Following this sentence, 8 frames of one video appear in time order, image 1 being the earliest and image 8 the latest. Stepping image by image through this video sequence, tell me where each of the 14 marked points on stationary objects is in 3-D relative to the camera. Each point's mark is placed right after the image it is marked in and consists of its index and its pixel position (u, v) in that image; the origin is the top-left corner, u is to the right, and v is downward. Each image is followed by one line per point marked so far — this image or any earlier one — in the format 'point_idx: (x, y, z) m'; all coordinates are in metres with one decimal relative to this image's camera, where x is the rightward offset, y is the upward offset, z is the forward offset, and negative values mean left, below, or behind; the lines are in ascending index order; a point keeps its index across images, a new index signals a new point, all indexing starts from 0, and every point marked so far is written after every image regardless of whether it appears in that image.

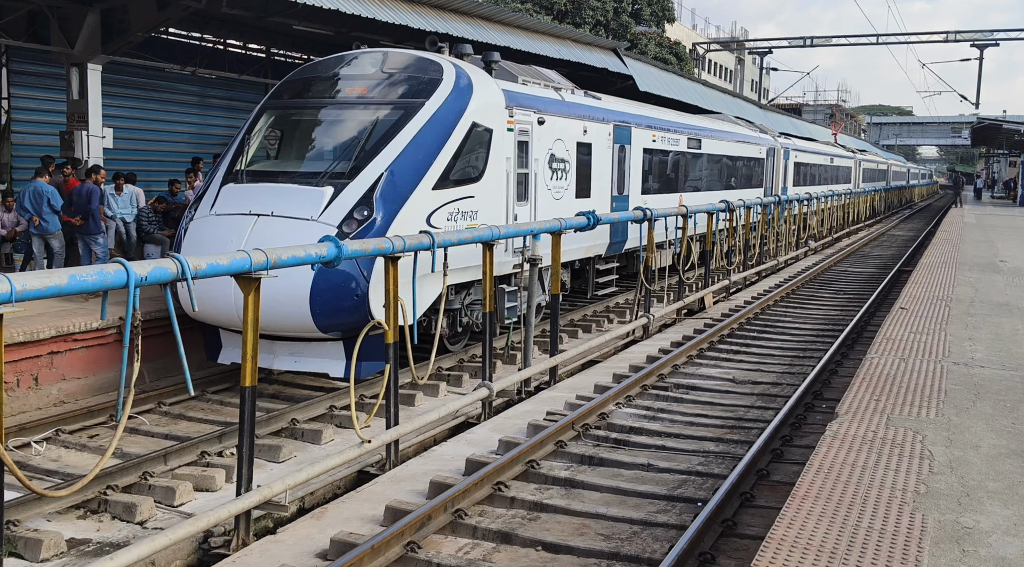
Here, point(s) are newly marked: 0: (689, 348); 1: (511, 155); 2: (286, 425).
0: (+1.8, -0.7, +11.2) m
1: (0.0, +1.3, +11.0) m
2: (-1.7, -1.1, +8.4) m
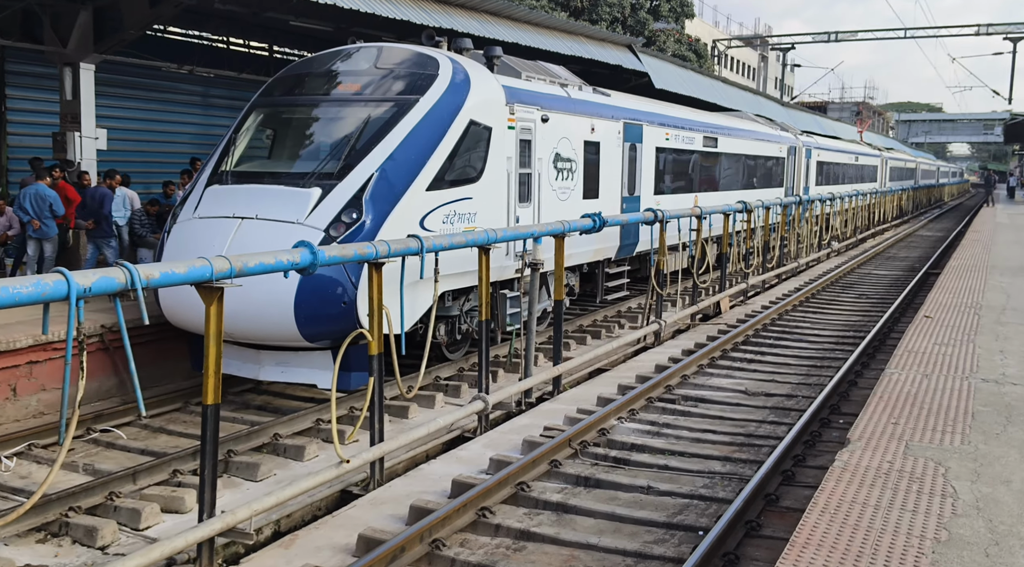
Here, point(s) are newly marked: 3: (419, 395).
0: (+1.8, -0.7, +10.7) m
1: (0.0, +1.2, +10.5) m
2: (-1.8, -1.1, +8.0) m
3: (-0.8, -1.0, +9.8) m
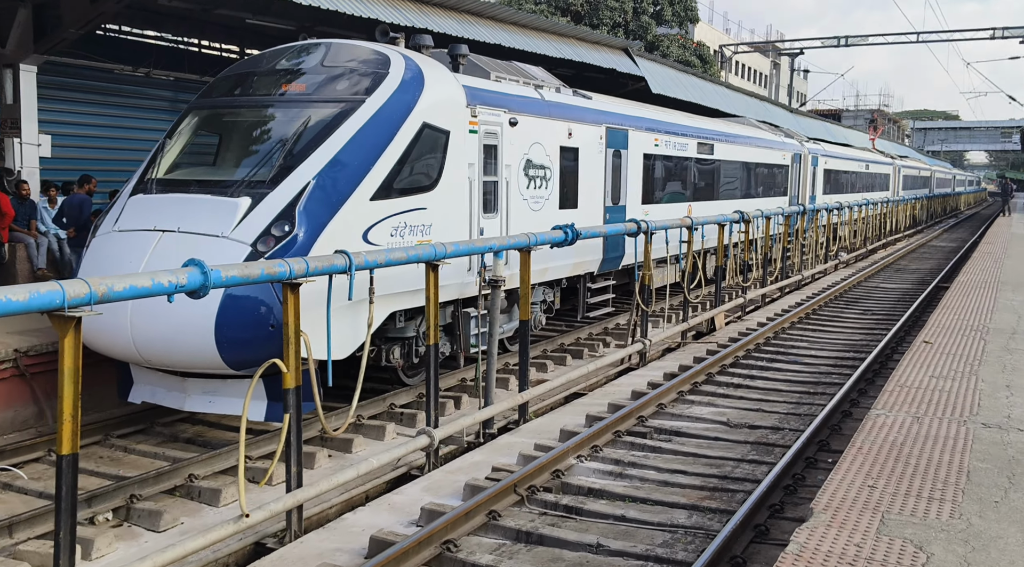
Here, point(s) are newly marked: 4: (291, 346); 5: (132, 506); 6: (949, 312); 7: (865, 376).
0: (+1.5, -0.9, +9.8) m
1: (-0.3, +1.1, +9.7) m
2: (-2.1, -1.3, +7.1) m
3: (-1.2, -1.1, +8.9) m
4: (-1.3, -0.4, +6.2) m
5: (-2.3, -1.3, +6.7) m
6: (+4.8, -0.4, +12.2) m
7: (+3.4, -0.9, +10.6) m
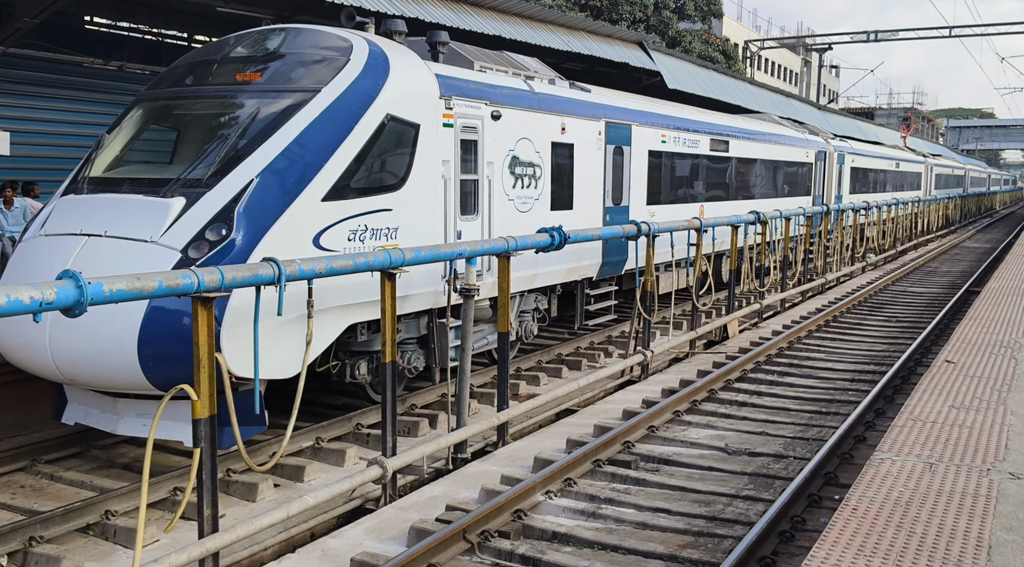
0: (+1.3, -1.0, +8.9) m
1: (-0.5, +1.0, +8.8) m
2: (-2.4, -1.3, +6.3) m
3: (-1.3, -1.2, +8.0) m
4: (-1.5, -0.4, +5.4) m
5: (-2.5, -1.4, +5.9) m
6: (+4.7, -0.4, +11.2) m
7: (+3.2, -0.9, +9.6) m
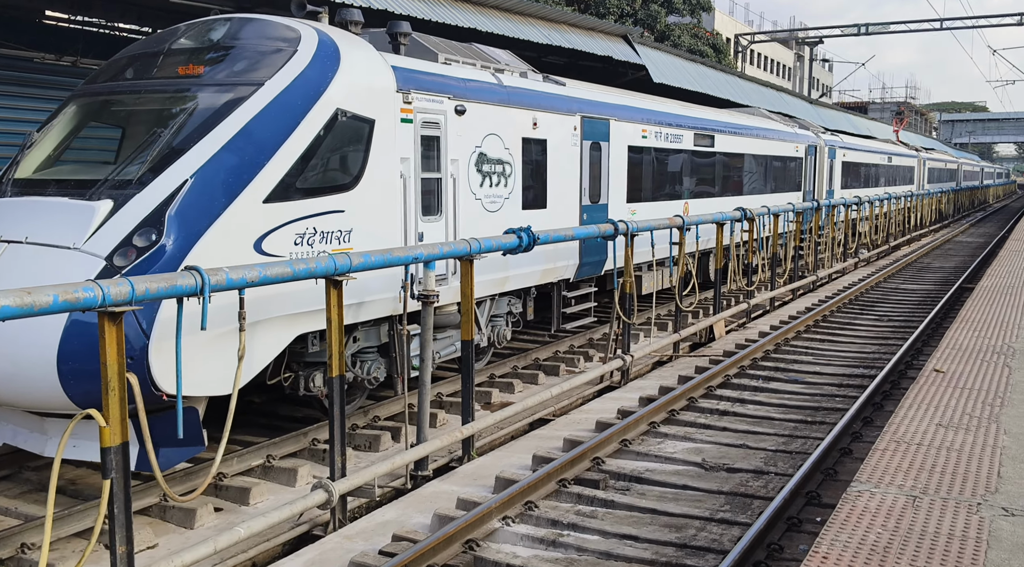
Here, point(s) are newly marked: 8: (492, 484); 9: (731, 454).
0: (+1.1, -1.0, +8.4) m
1: (-0.8, +1.0, +8.3) m
2: (-2.6, -1.4, +5.8) m
3: (-1.6, -1.3, +7.5) m
4: (-1.8, -0.5, +4.9) m
5: (-2.8, -1.5, +5.3) m
6: (+4.4, -0.4, +10.6) m
7: (+3.0, -1.0, +9.1) m
8: (-0.1, -1.2, +6.8) m
9: (+1.5, -1.2, +7.6) m
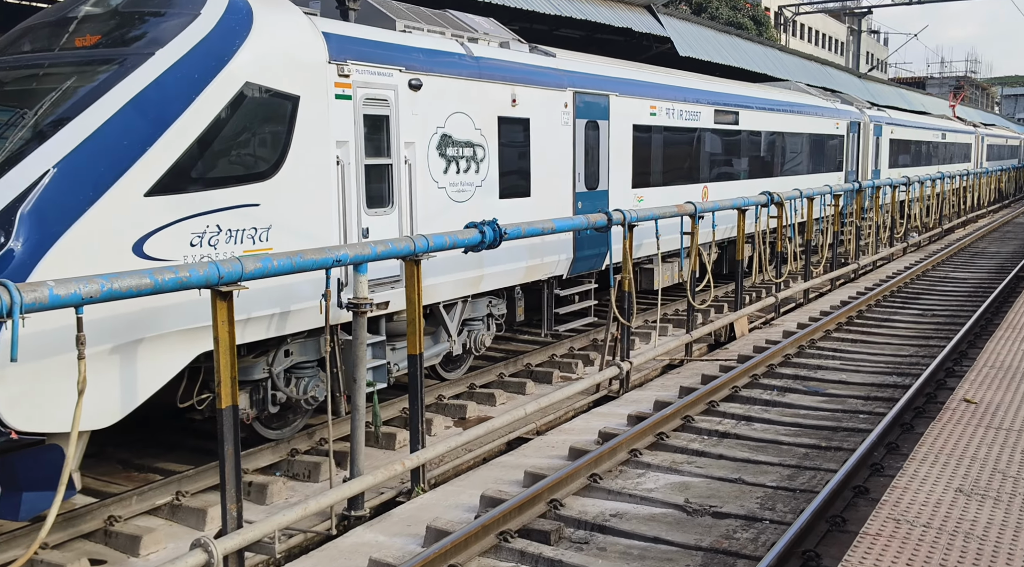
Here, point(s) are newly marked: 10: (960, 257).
0: (+0.8, -1.0, +7.1) m
1: (-1.0, +0.9, +7.1) m
2: (-3.0, -1.5, +4.7) m
3: (-1.9, -1.3, +6.4) m
4: (-2.2, -0.6, +3.8) m
5: (-3.2, -1.6, +4.3) m
6: (+4.3, -0.4, +9.2) m
7: (+2.7, -0.9, +7.8) m
8: (-0.5, -1.3, +5.7) m
9: (+1.2, -1.2, +6.3) m
10: (+7.7, +0.5, +19.2) m
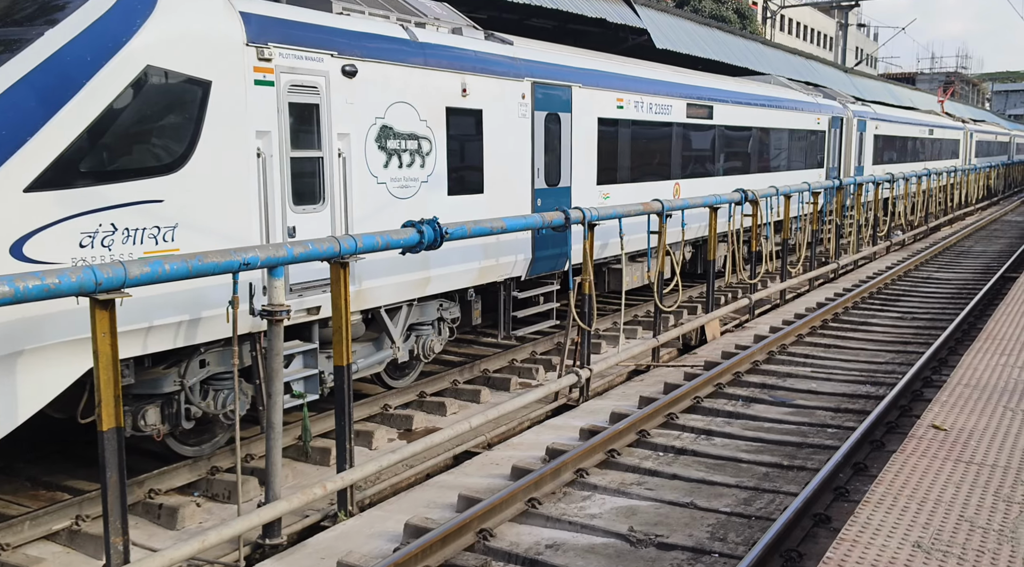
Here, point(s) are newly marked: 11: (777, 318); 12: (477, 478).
0: (+0.4, -1.0, +6.6) m
1: (-1.4, +0.9, +6.5) m
2: (-3.3, -1.5, +4.1) m
3: (-2.3, -1.3, +5.8) m
4: (-2.5, -0.6, +3.2) m
5: (-3.5, -1.6, +3.7) m
6: (+3.9, -0.4, +8.7) m
7: (+2.4, -1.0, +7.2) m
8: (-0.8, -1.3, +5.1) m
9: (+0.8, -1.2, +5.8) m
10: (+7.3, +0.5, +18.7) m
11: (+2.9, -0.4, +12.3) m
12: (-0.2, -1.2, +6.6) m
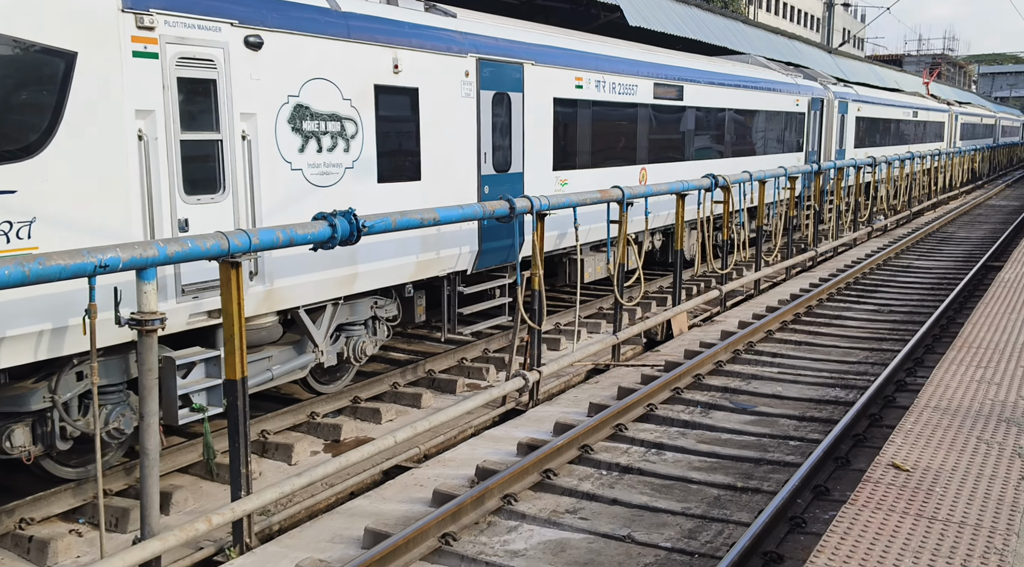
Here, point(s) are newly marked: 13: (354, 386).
0: (0.0, -1.0, +5.8) m
1: (-1.8, +0.9, +5.7) m
2: (-3.7, -1.6, +3.4) m
3: (-2.7, -1.3, +5.0) m
4: (-2.9, -0.7, +2.4) m
5: (-3.9, -1.6, +2.9) m
6: (+3.4, -0.4, +8.0) m
7: (+1.9, -1.0, +6.5) m
8: (-1.2, -1.3, +4.3) m
9: (+0.4, -1.2, +5.0) m
10: (+6.7, +0.6, +18.0) m
11: (+2.5, -0.3, +11.6) m
12: (-0.6, -1.2, +5.9) m
13: (-1.2, -0.8, +8.3) m
